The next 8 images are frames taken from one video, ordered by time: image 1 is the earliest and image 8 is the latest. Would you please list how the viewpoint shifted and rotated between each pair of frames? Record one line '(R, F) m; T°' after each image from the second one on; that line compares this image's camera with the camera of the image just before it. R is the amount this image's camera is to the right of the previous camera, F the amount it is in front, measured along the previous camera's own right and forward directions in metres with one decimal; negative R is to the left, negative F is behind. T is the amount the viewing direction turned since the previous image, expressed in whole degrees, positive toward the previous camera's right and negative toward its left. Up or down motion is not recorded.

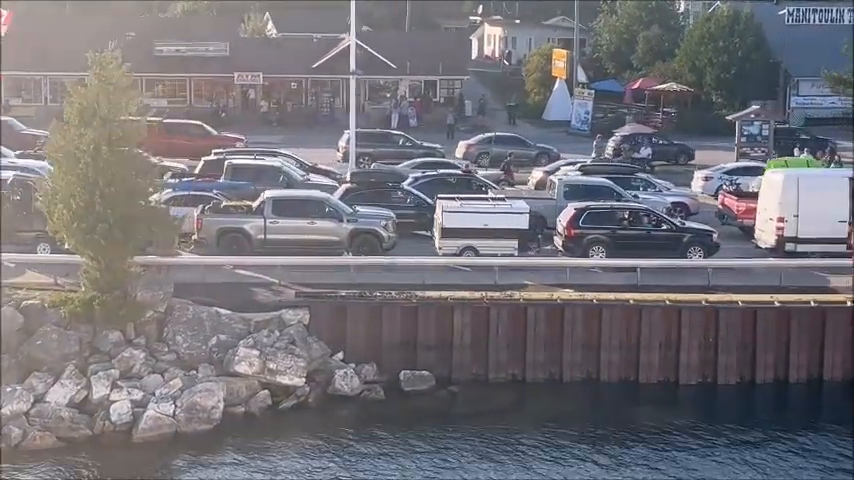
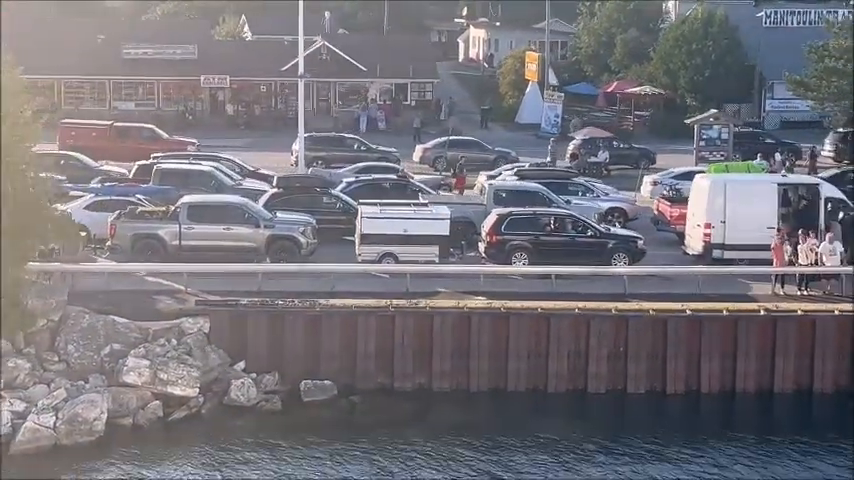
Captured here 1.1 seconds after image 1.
(+1.6, +0.4) m; 0°
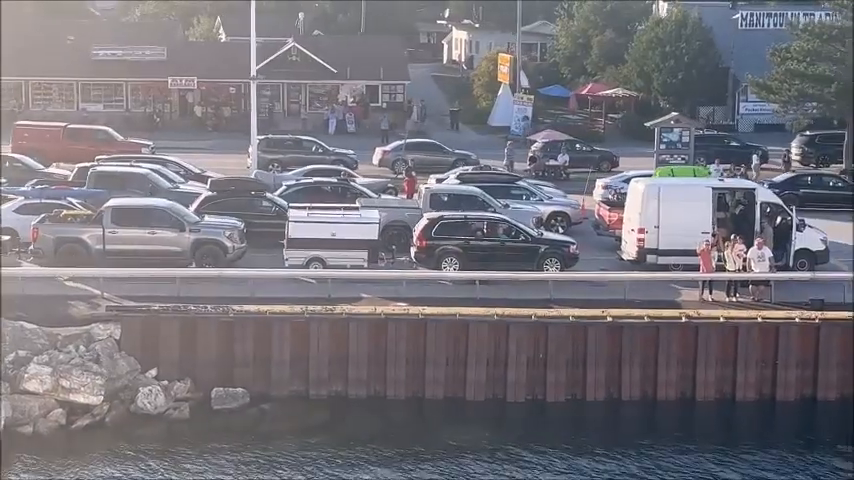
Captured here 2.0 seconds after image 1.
(+1.3, +0.3) m; 0°
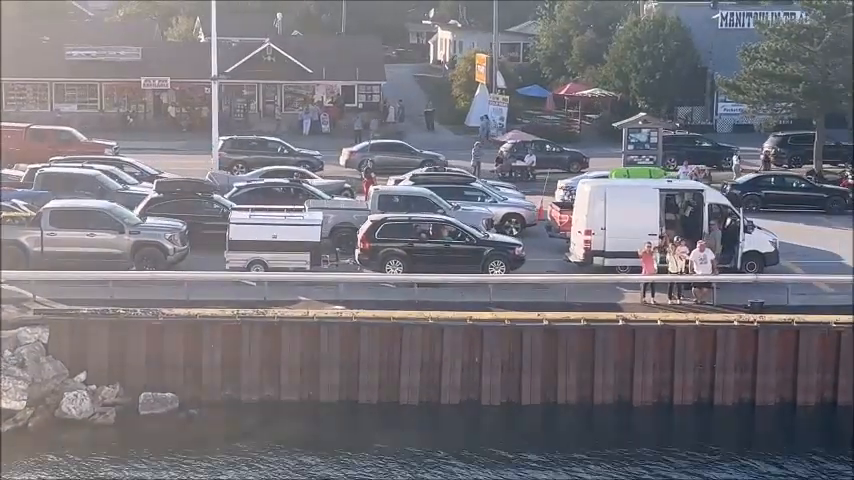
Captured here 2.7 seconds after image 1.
(+1.0, +0.3) m; 0°
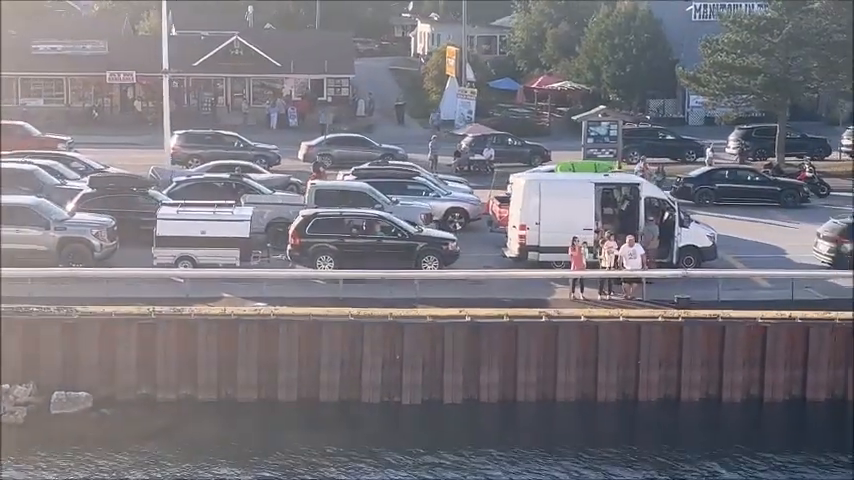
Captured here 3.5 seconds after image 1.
(+1.1, +0.3) m; 0°
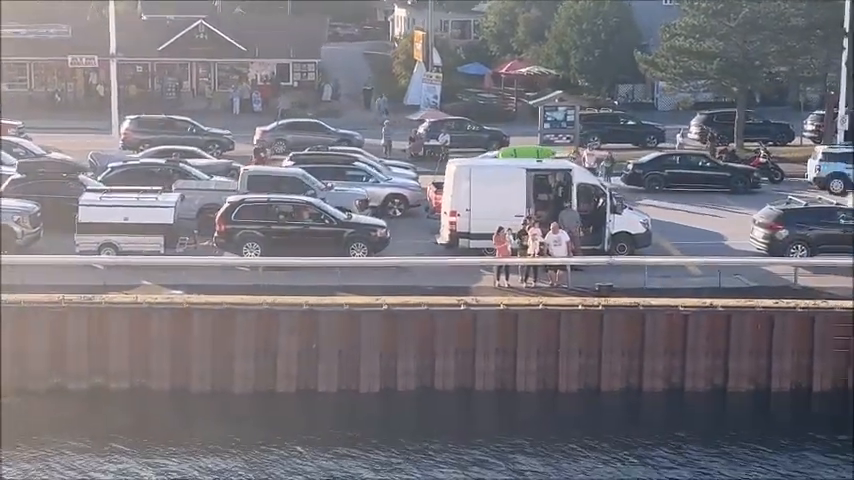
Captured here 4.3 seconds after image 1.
(+1.1, +0.3) m; 0°
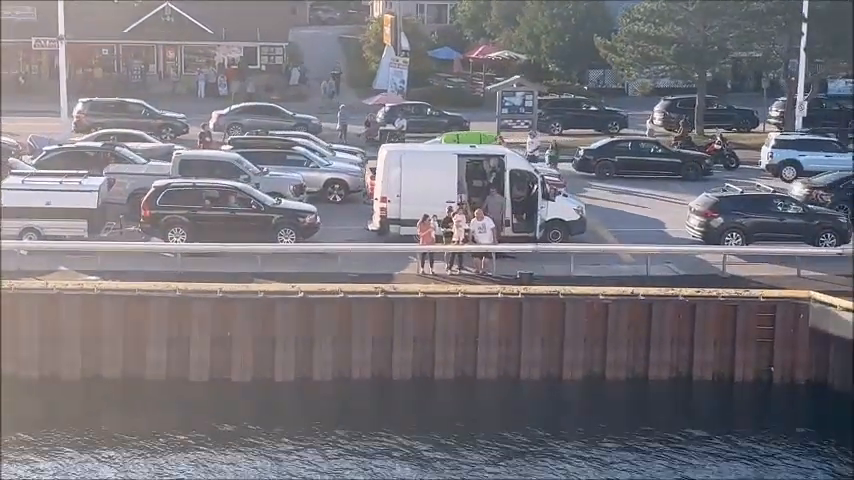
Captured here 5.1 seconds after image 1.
(+1.1, +0.3) m; 0°
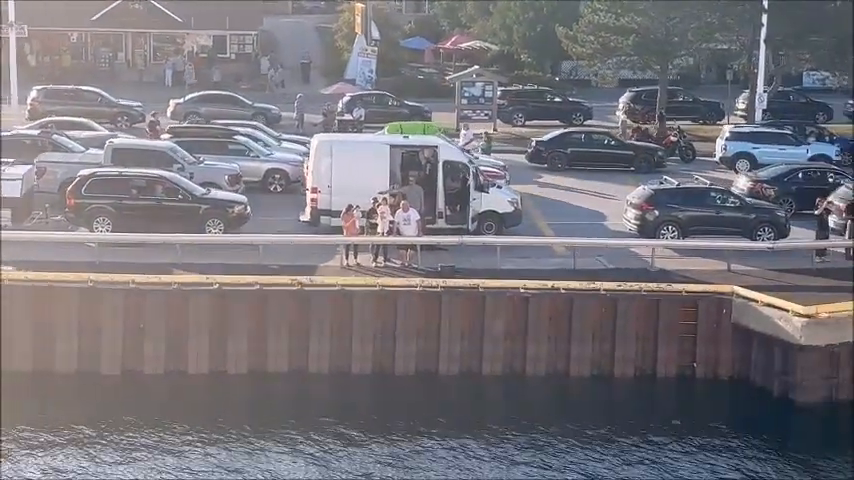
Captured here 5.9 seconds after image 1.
(+1.1, +0.3) m; 0°
